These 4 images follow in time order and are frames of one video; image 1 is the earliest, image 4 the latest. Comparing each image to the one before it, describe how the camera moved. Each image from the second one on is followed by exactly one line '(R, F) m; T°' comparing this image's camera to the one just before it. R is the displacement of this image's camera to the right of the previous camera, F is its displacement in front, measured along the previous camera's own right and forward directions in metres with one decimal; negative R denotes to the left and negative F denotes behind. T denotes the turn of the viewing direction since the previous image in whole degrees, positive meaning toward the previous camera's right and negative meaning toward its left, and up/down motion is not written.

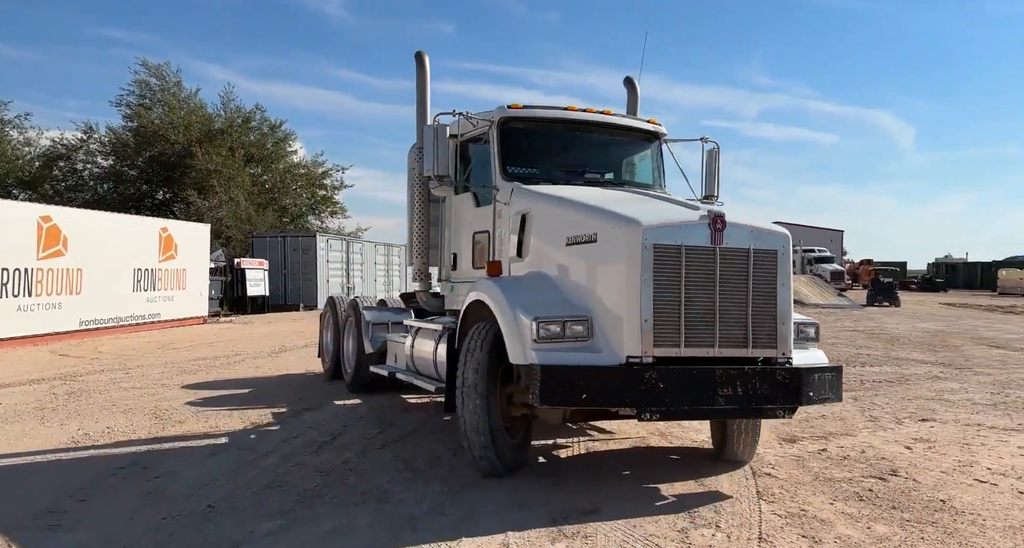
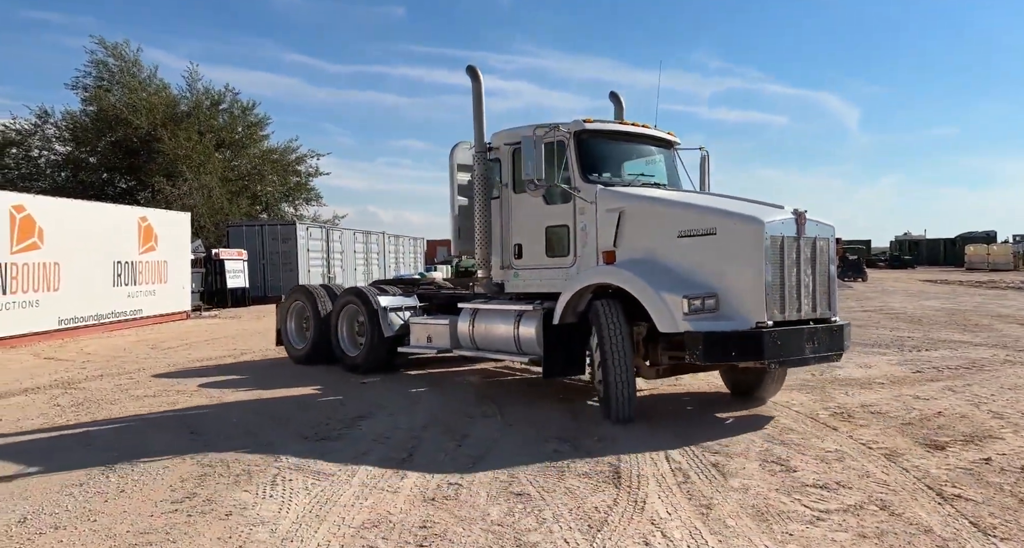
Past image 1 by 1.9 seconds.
(-1.0, +0.7) m; +3°
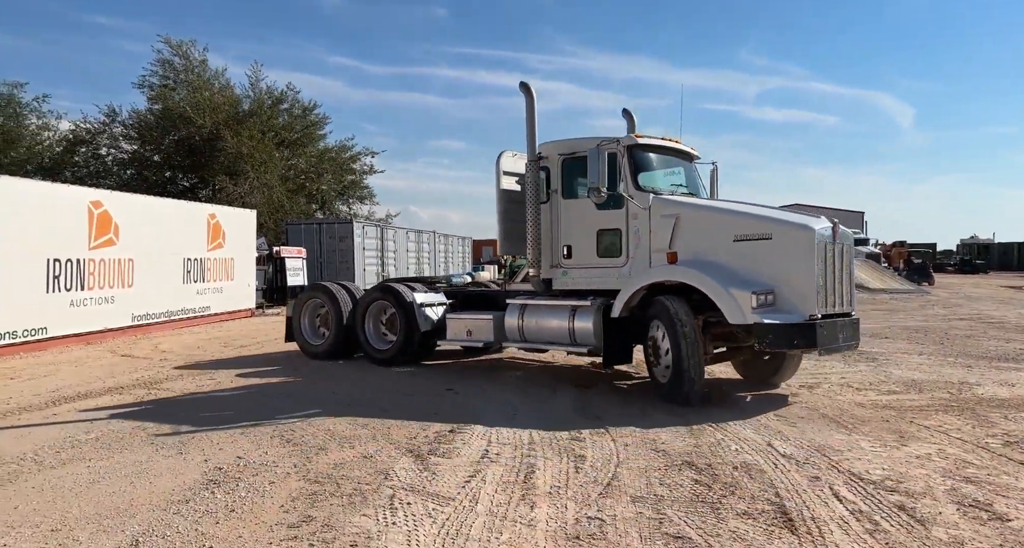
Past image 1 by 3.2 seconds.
(-0.6, +0.5) m; -4°
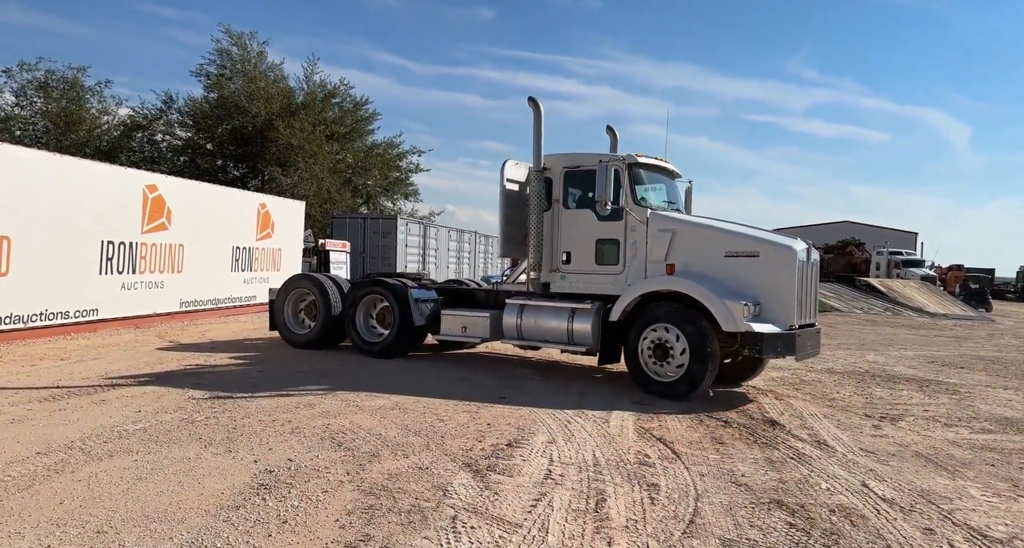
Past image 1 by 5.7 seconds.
(-0.3, +0.4) m; -3°
